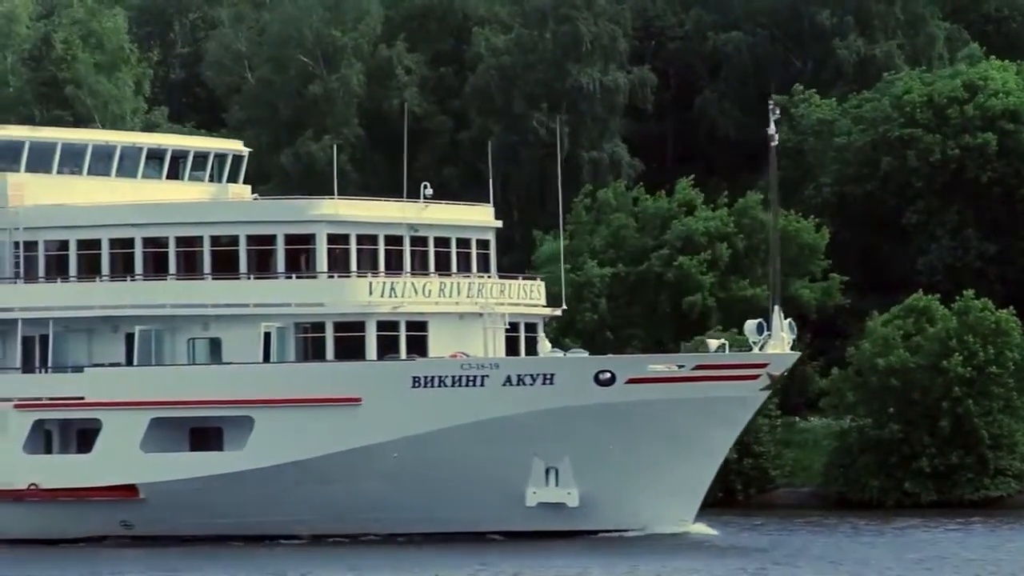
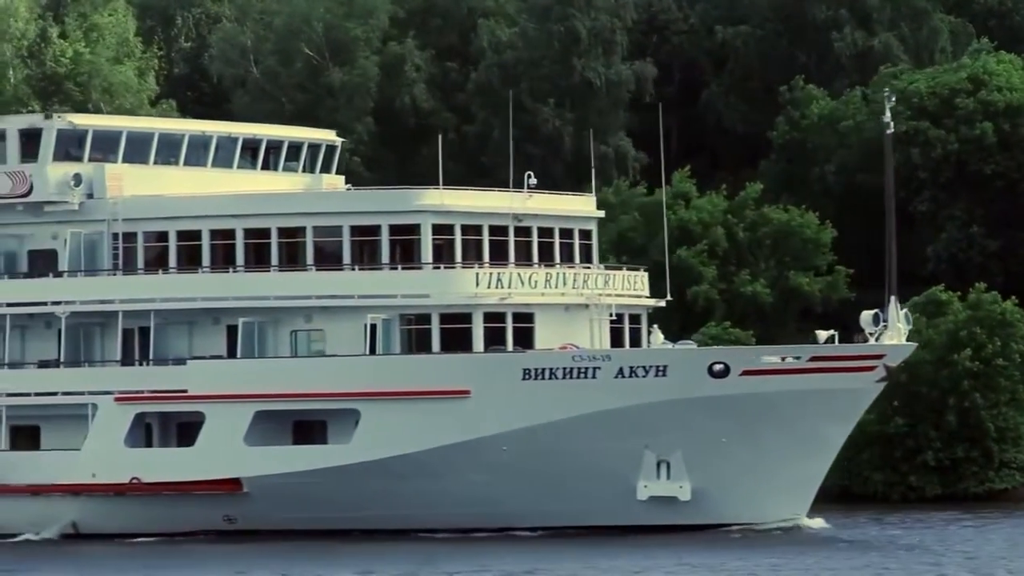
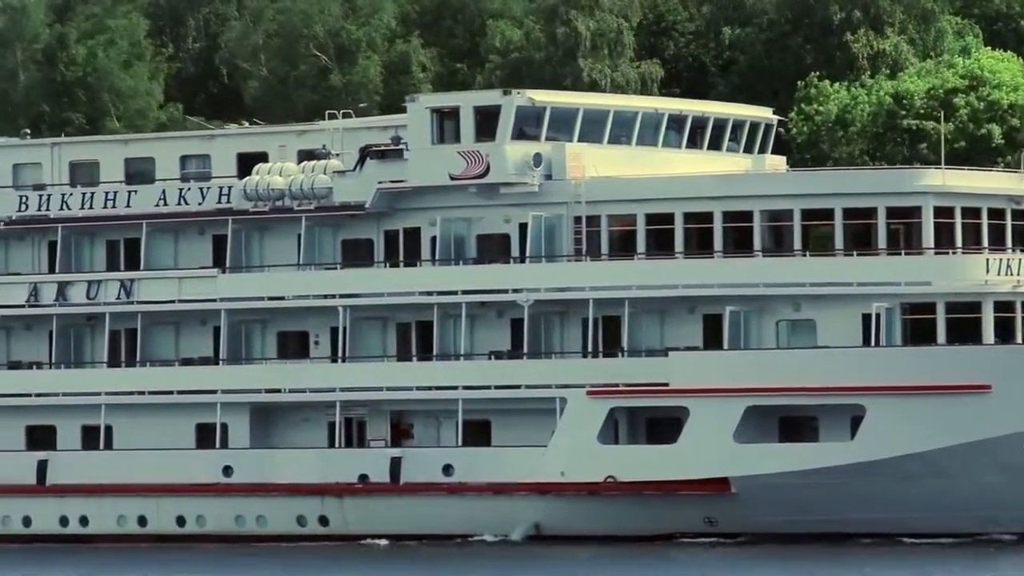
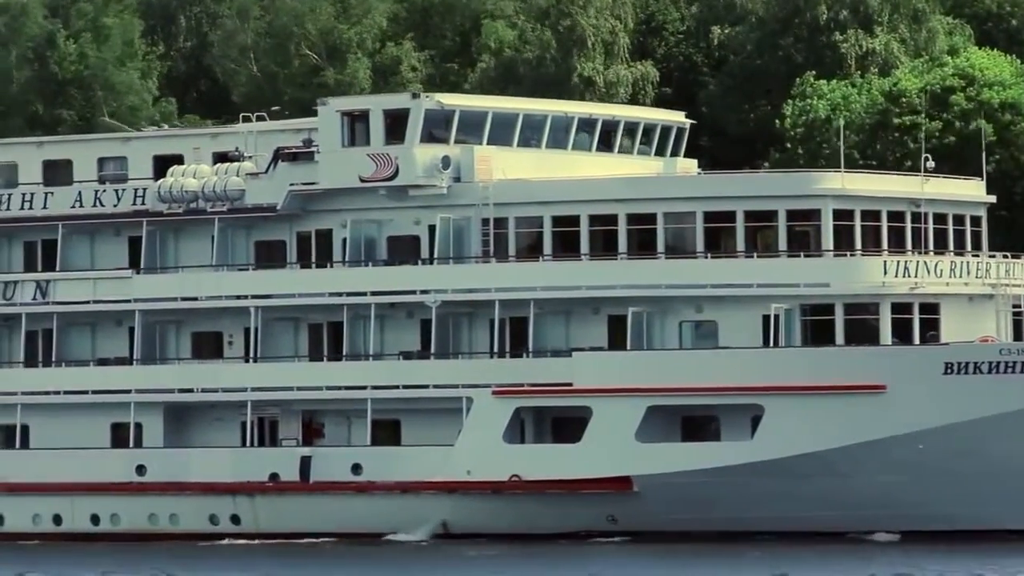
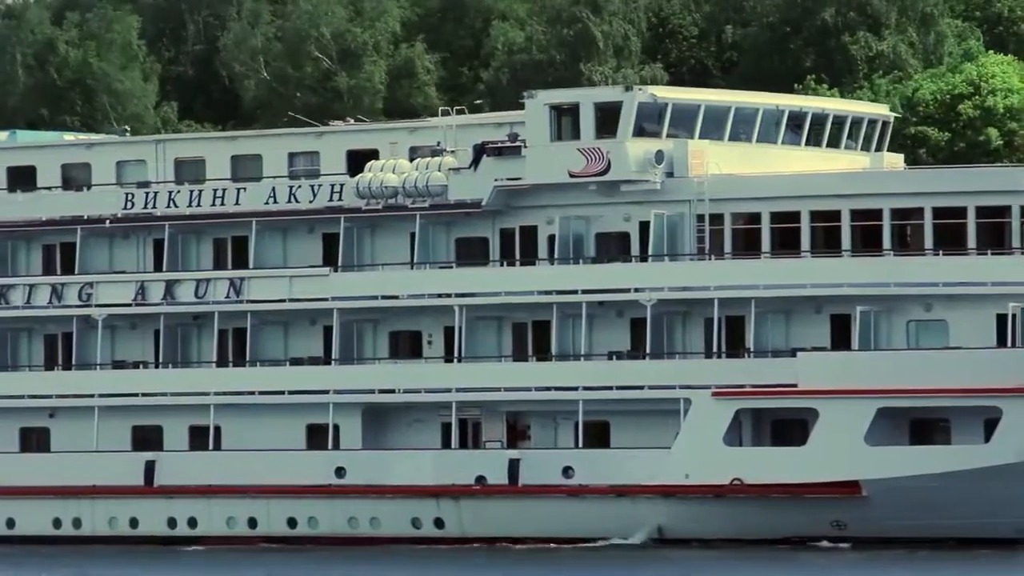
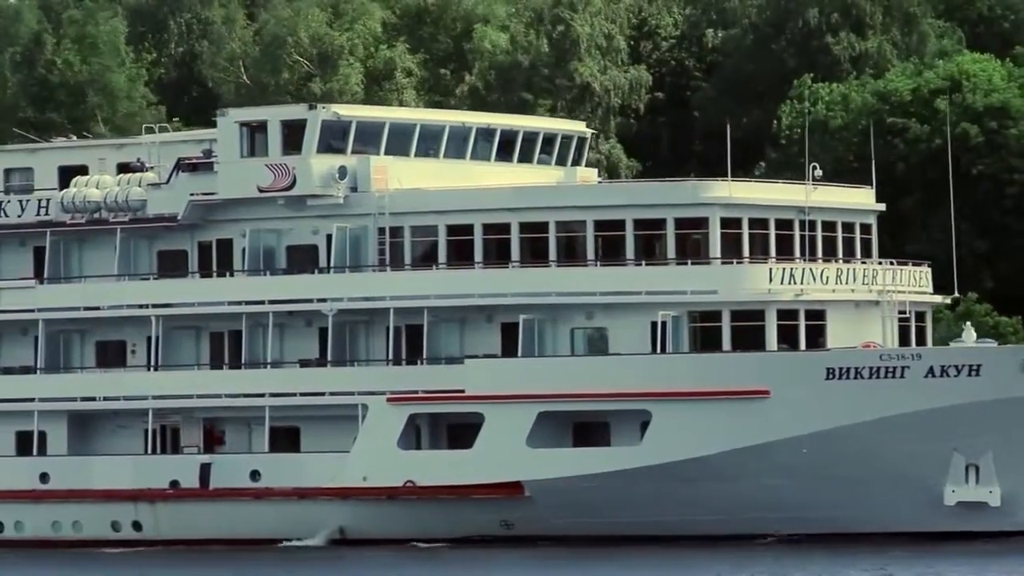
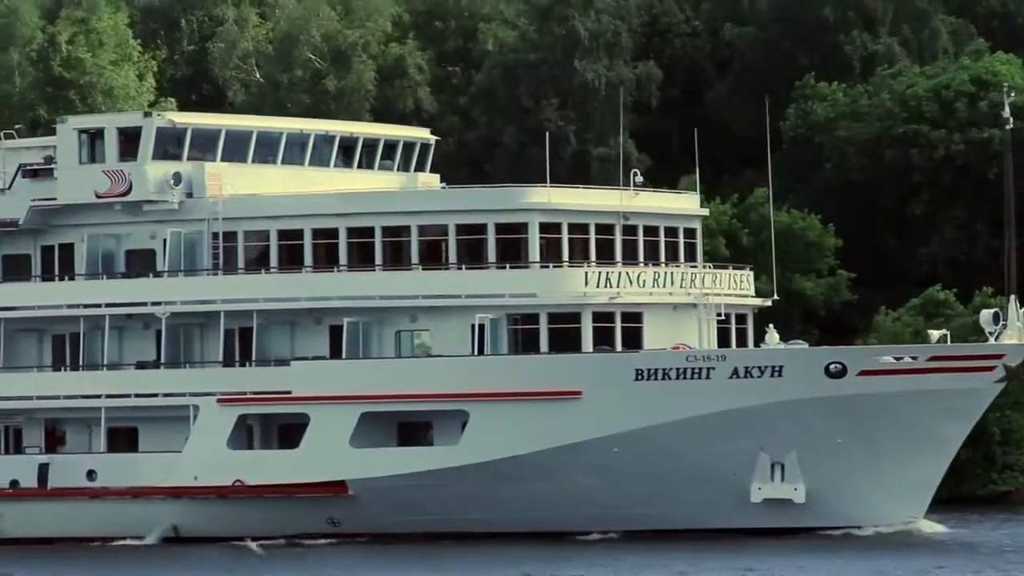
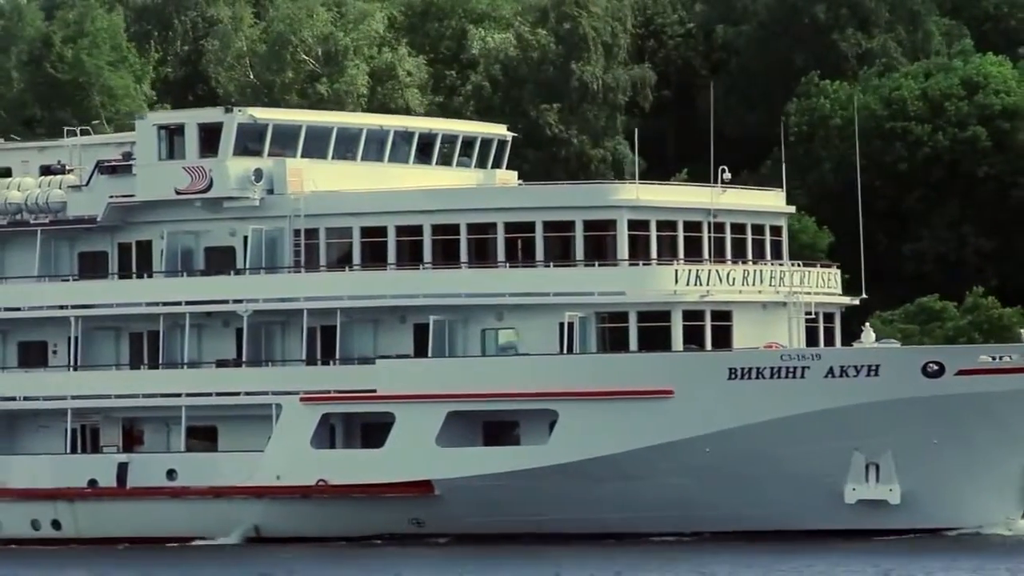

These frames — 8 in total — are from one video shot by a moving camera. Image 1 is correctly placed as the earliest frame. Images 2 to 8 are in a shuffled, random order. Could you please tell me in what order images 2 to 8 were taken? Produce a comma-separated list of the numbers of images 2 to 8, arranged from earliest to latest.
2, 7, 8, 6, 4, 3, 5
